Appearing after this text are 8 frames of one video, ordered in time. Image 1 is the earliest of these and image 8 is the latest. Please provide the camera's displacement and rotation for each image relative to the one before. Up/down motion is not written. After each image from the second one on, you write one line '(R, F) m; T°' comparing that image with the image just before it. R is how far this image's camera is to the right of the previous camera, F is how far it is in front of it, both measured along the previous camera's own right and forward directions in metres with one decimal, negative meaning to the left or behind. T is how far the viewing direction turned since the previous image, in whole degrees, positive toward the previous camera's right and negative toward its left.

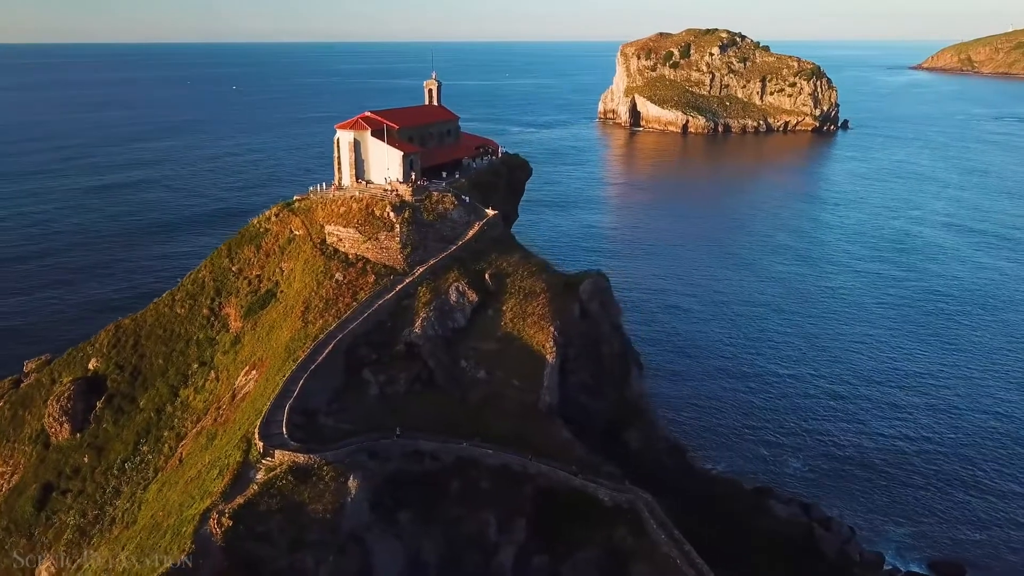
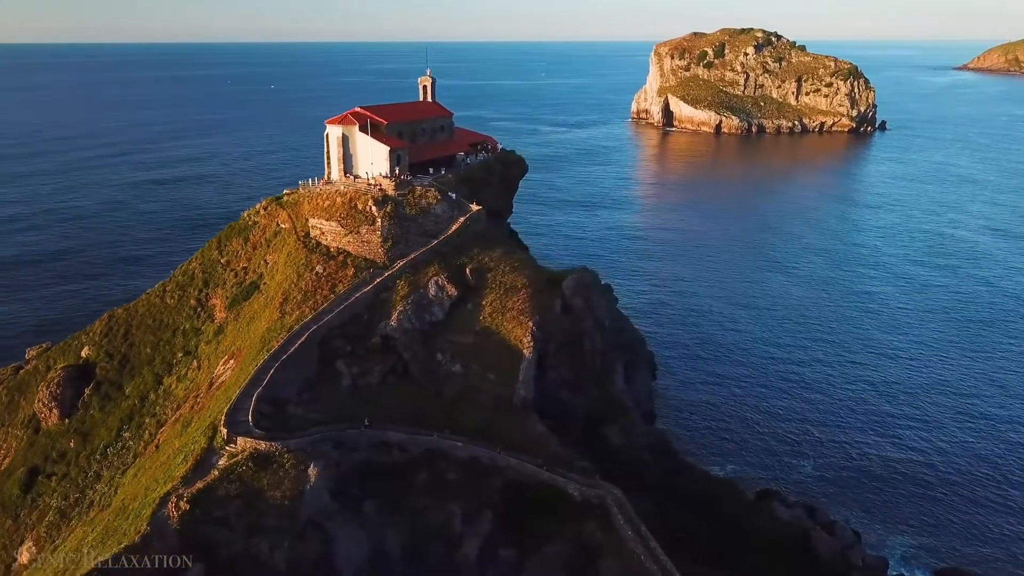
(+2.2, -0.1) m; -2°
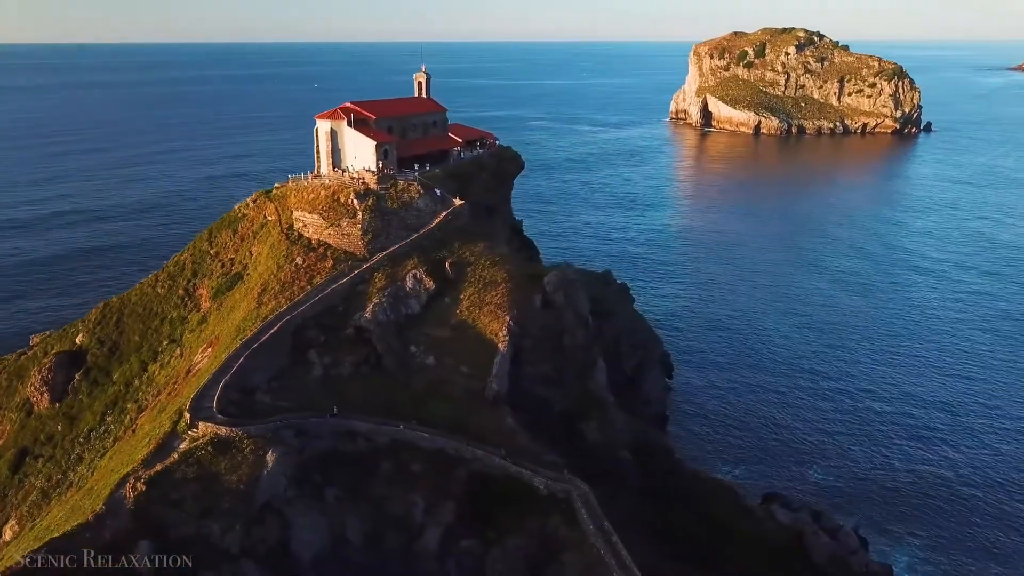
(+2.6, -0.1) m; -2°
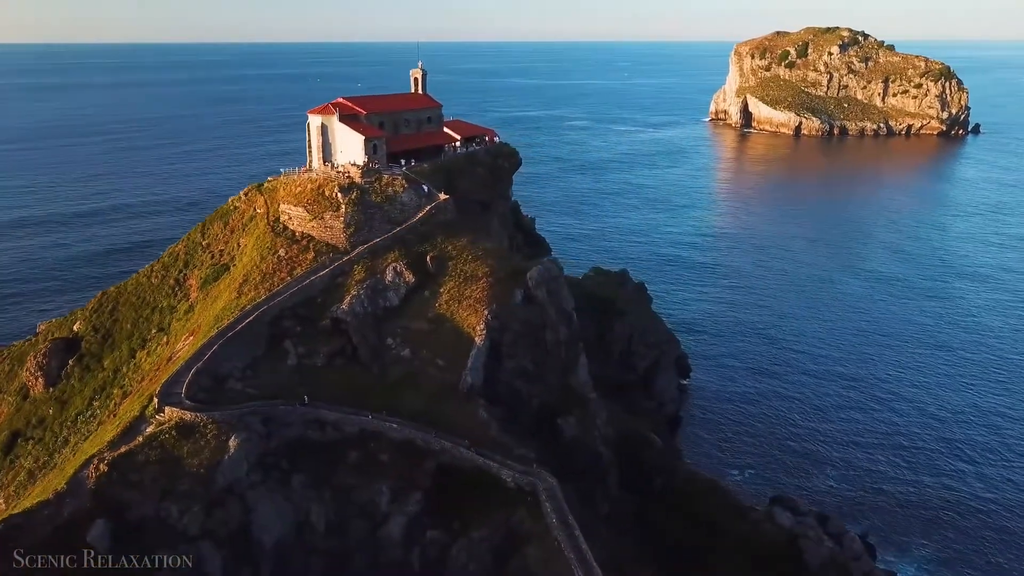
(+2.5, -0.1) m; -2°
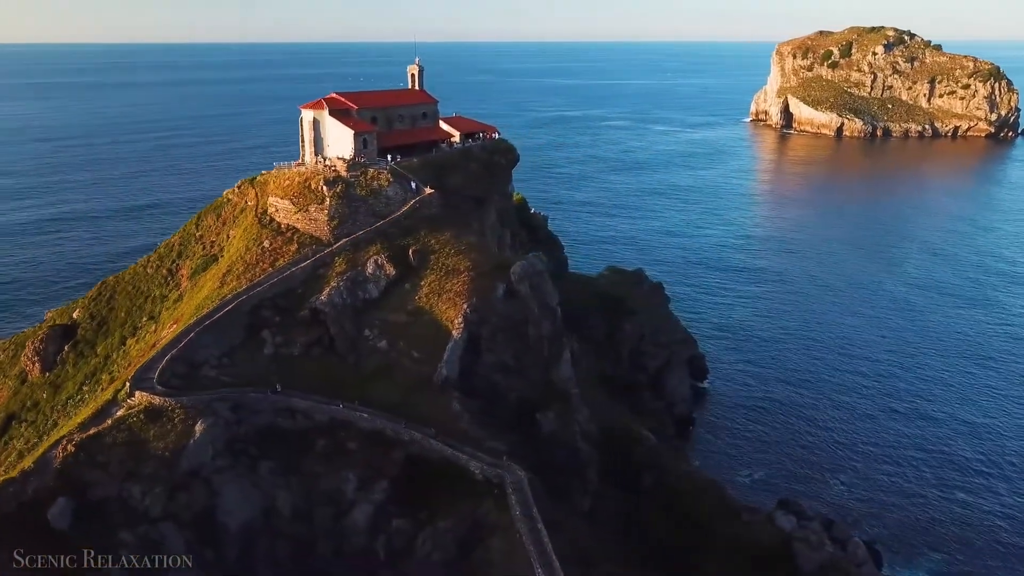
(+2.5, -0.1) m; -2°
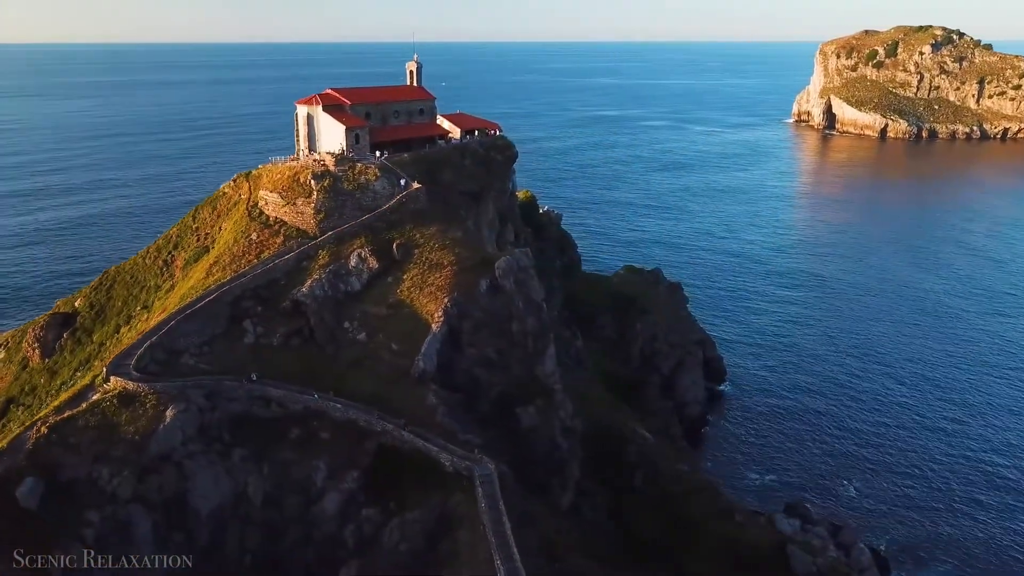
(+2.5, -0.1) m; -2°
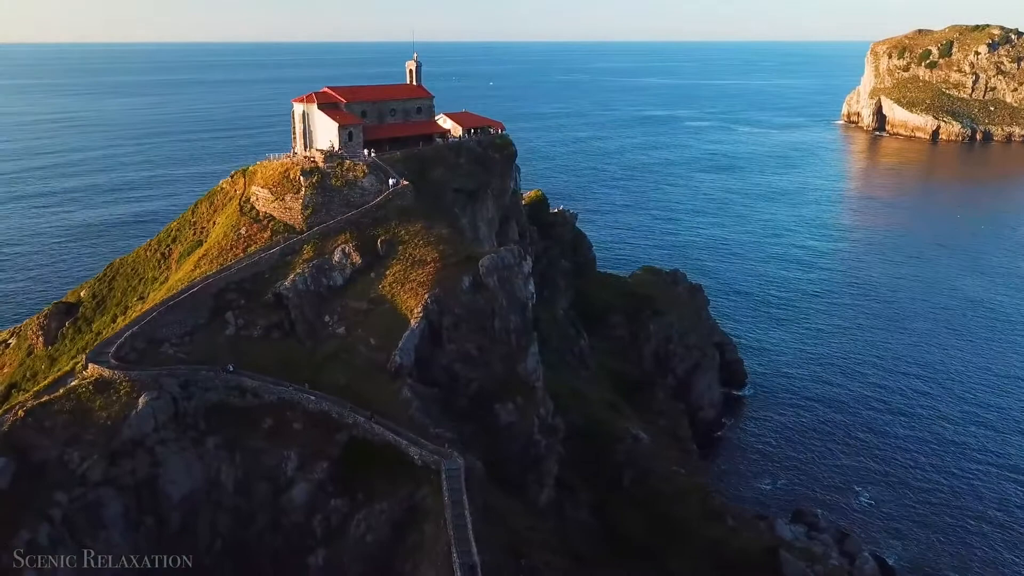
(+2.8, -0.1) m; -3°
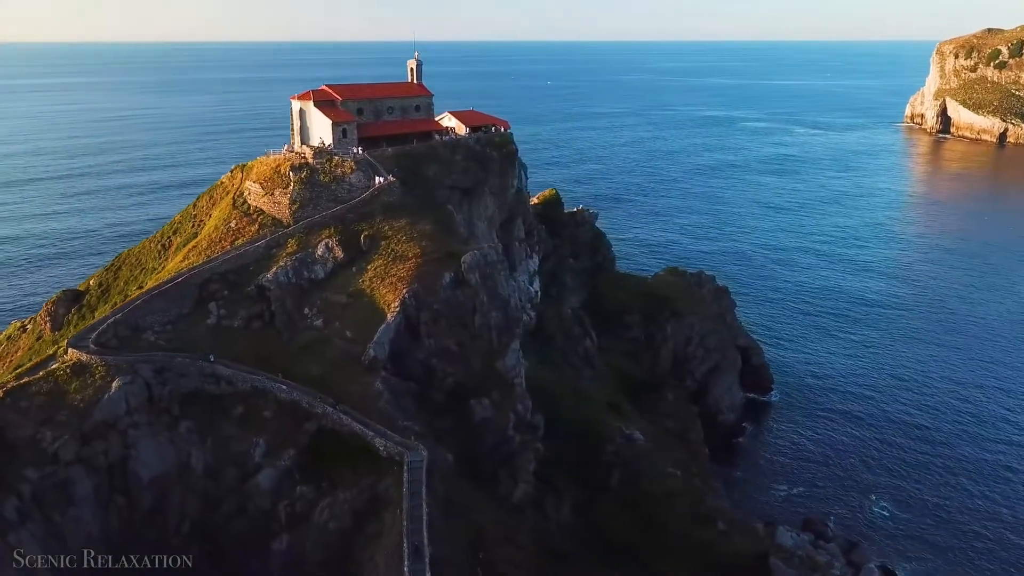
(+3.4, -0.1) m; -3°
